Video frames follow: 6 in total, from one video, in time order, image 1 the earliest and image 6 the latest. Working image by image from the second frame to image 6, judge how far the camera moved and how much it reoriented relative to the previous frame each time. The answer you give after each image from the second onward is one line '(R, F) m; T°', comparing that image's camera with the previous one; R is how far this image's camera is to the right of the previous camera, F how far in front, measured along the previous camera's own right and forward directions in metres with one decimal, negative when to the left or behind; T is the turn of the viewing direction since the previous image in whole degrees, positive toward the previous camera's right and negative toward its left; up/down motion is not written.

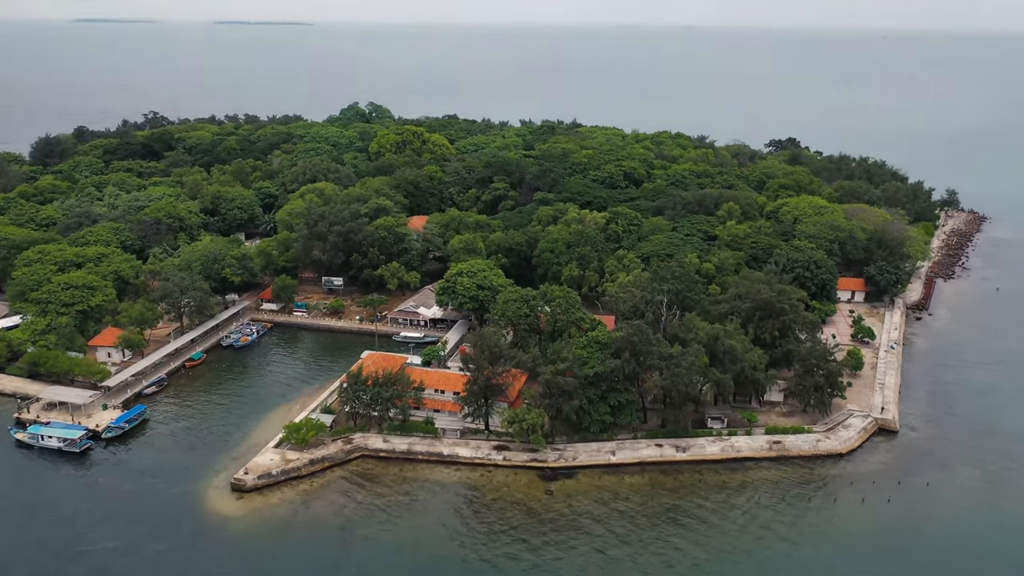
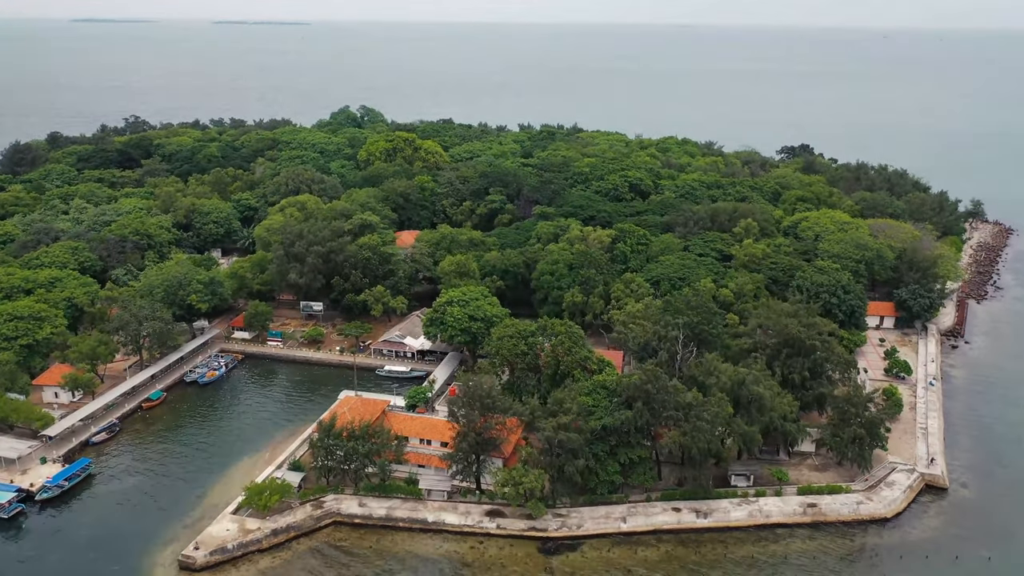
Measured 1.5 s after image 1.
(+0.2, +4.0) m; 0°
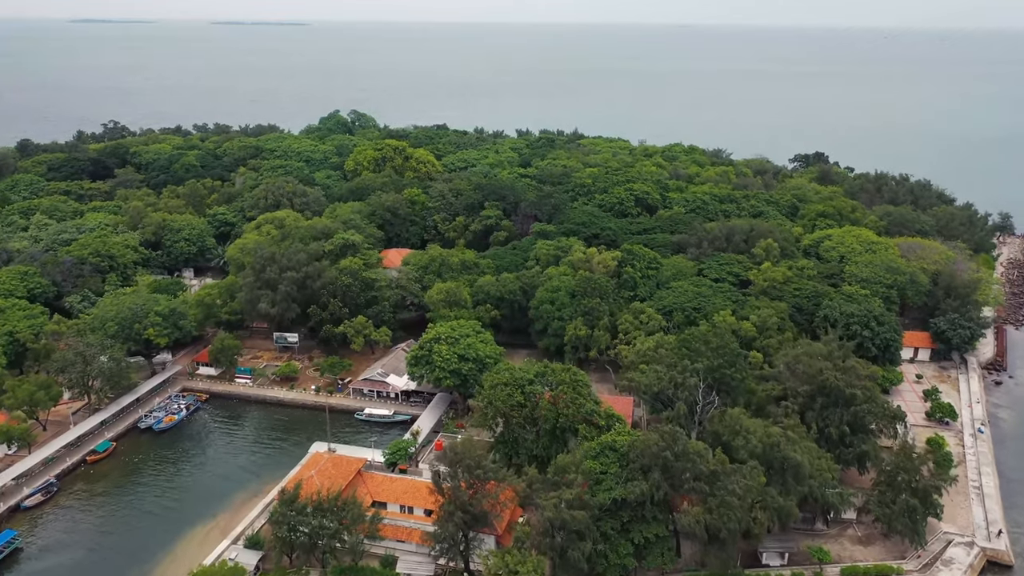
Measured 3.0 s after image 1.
(+0.2, +4.0) m; 0°
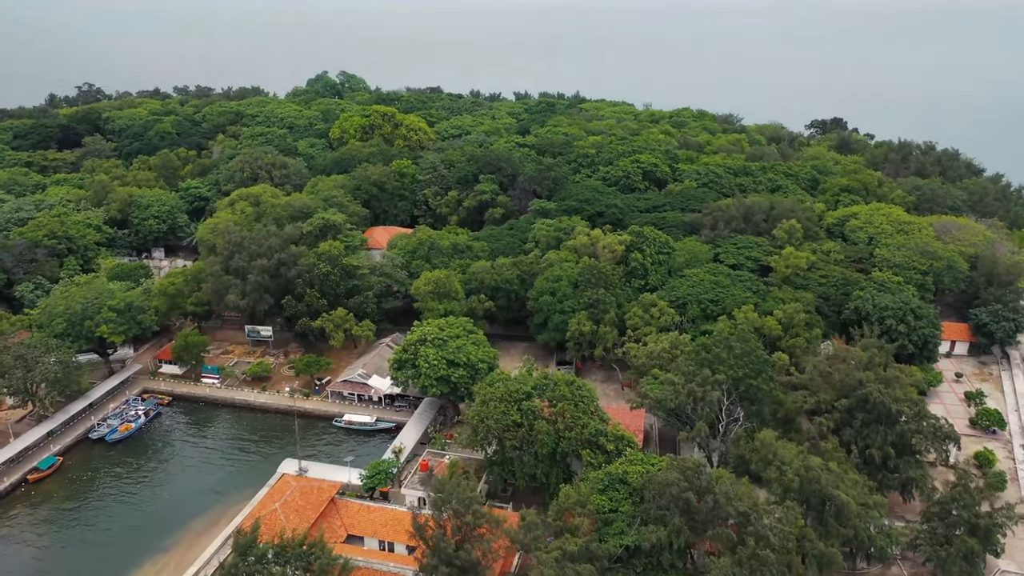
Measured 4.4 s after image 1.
(+0.1, +3.7) m; 0°
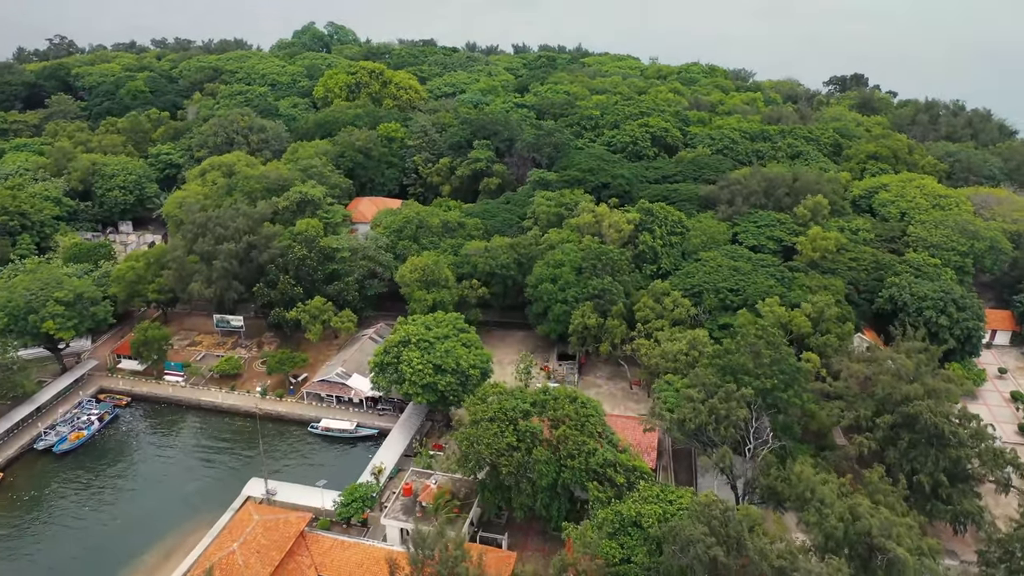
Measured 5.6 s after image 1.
(+0.1, +3.4) m; 0°
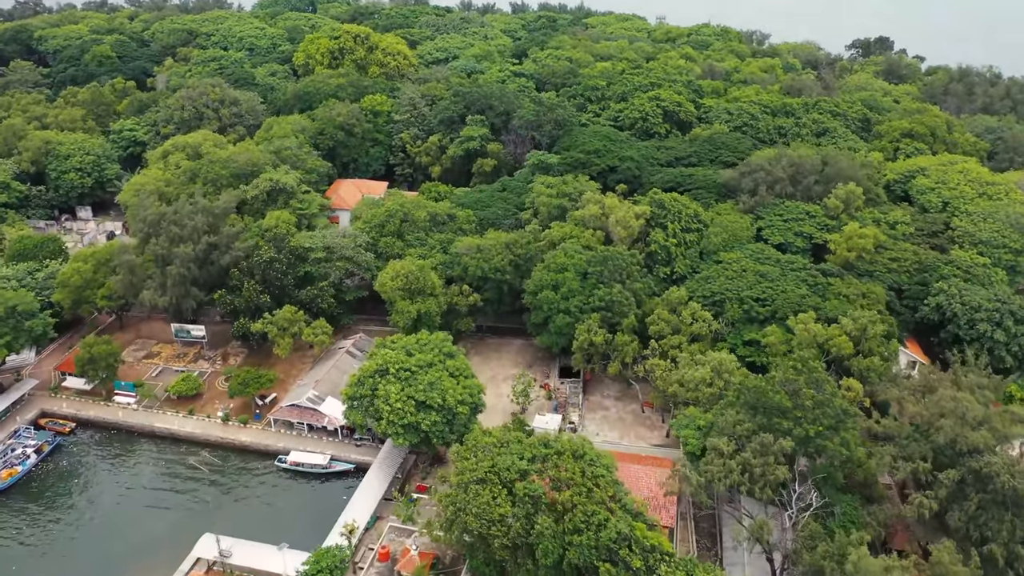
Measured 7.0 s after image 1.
(+0.1, +3.6) m; 0°
